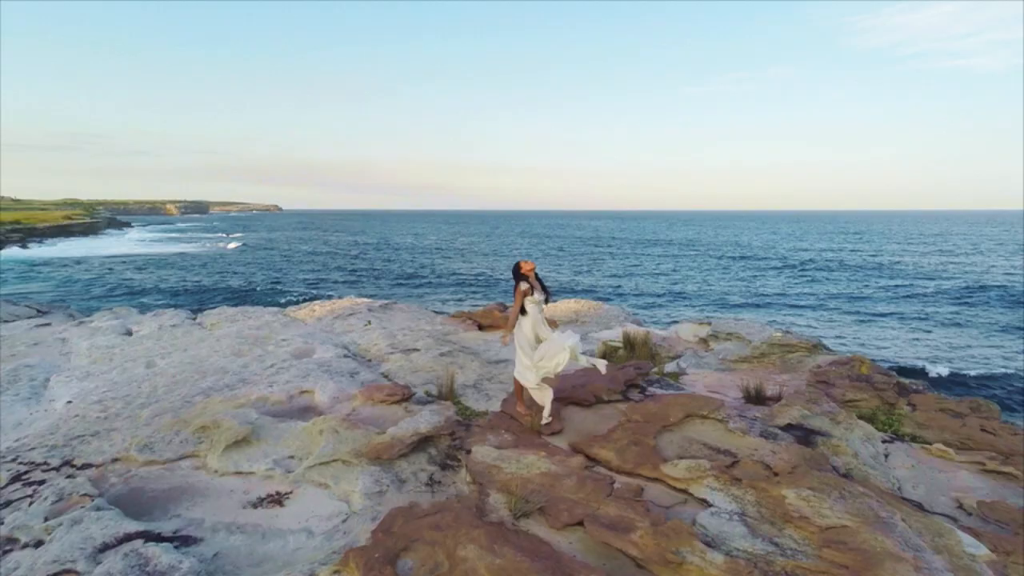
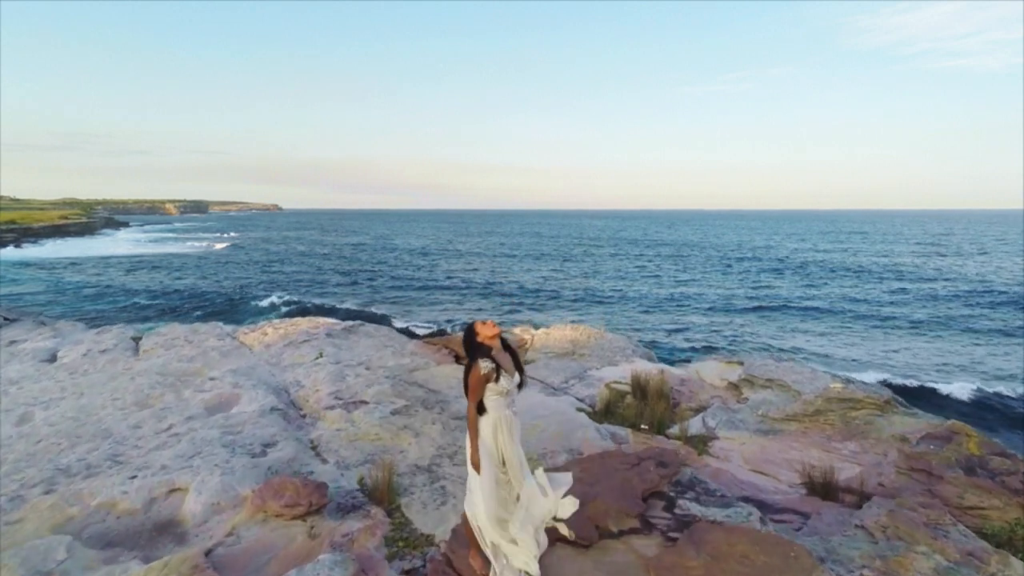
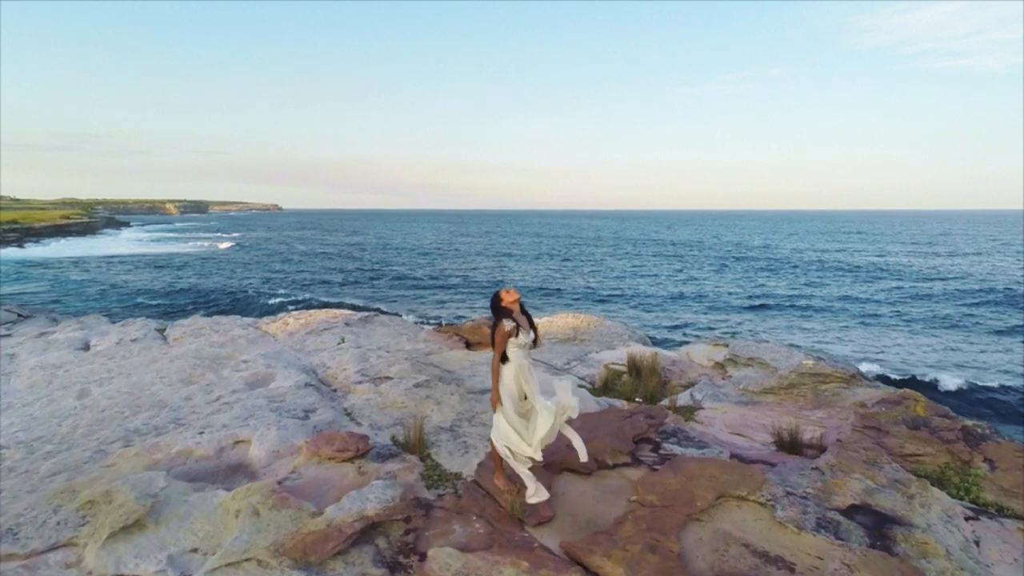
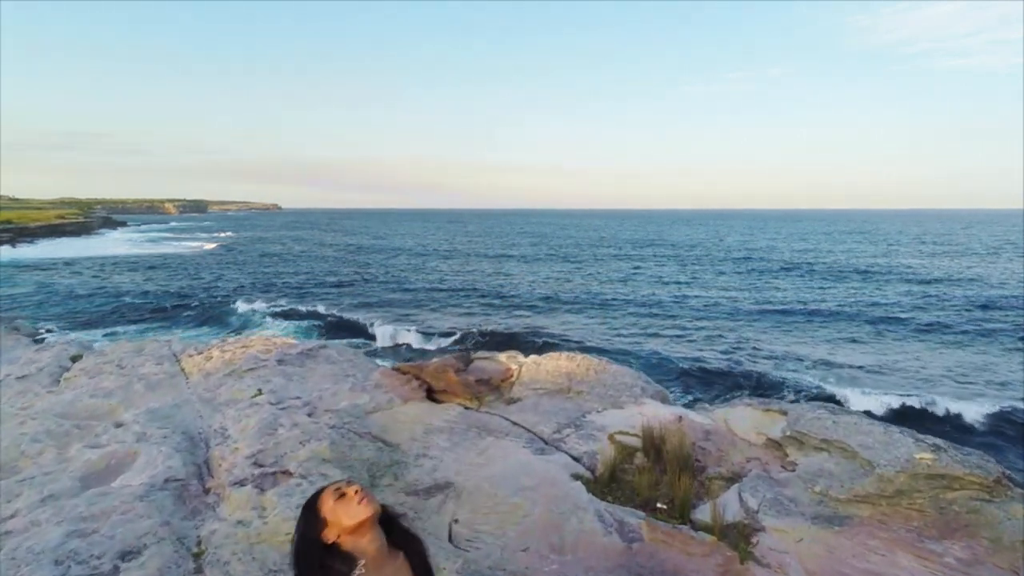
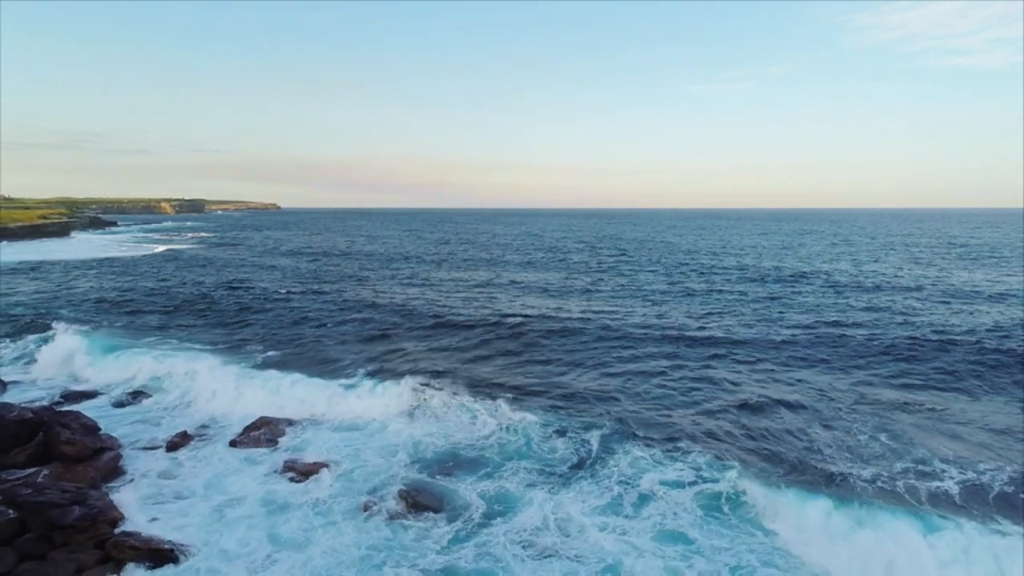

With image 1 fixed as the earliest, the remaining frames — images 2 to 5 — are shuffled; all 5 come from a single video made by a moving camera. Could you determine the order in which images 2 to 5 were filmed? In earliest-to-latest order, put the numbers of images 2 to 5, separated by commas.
3, 2, 4, 5
